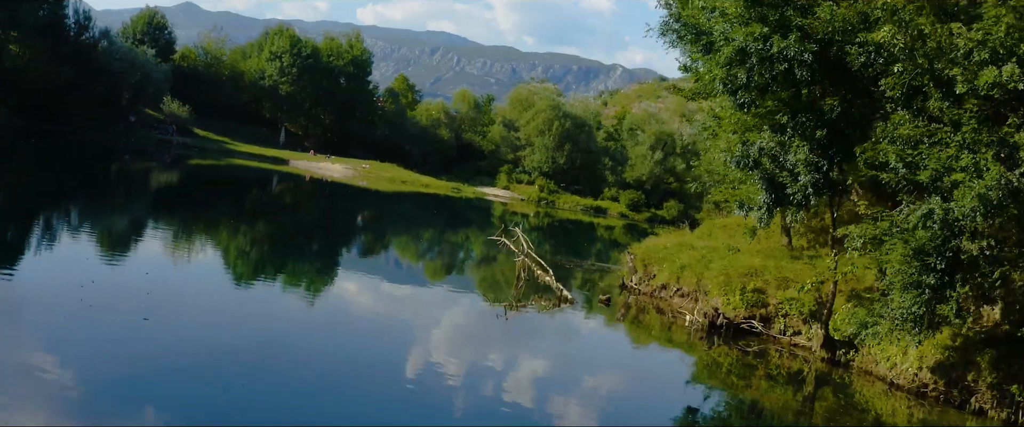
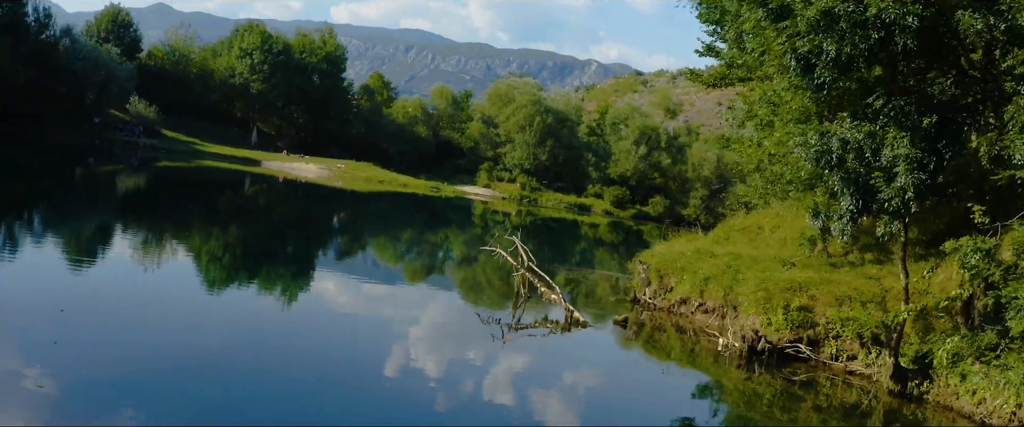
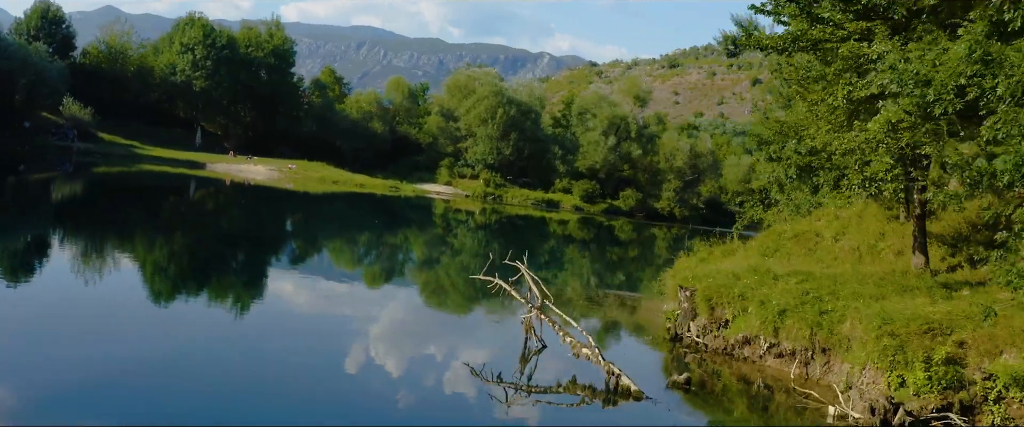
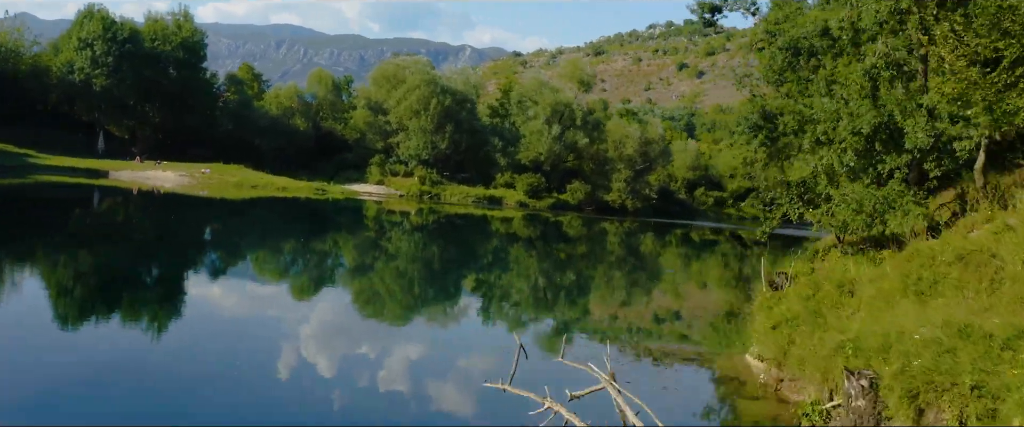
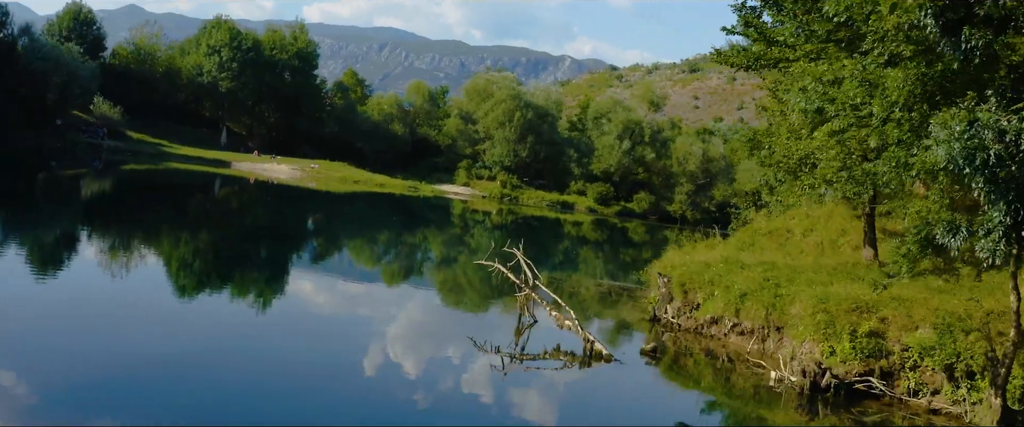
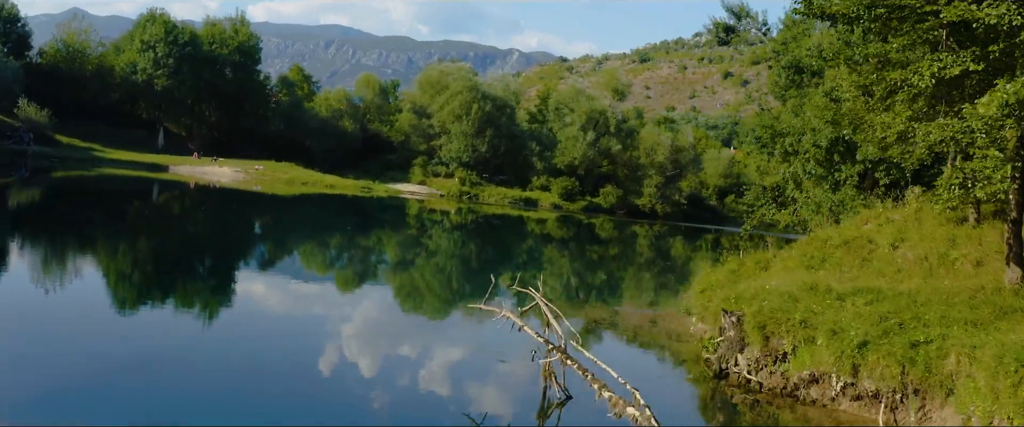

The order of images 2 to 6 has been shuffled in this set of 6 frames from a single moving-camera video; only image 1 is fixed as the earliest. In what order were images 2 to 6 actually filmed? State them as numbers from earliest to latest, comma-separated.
2, 5, 3, 6, 4
